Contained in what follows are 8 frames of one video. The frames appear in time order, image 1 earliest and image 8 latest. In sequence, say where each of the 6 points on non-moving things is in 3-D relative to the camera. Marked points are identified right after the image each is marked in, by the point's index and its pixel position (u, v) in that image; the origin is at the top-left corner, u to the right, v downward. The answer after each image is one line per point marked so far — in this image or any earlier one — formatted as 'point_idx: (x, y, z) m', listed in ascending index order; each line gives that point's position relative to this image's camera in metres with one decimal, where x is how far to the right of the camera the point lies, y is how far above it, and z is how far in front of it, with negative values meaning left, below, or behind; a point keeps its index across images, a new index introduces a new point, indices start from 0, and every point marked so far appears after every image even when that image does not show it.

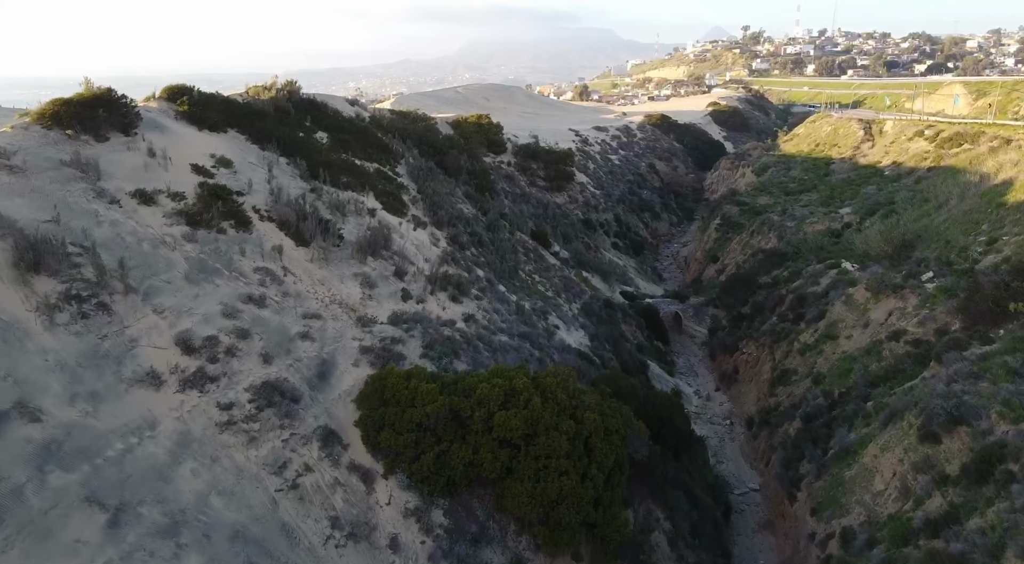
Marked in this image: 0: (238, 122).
0: (-5.4, +3.2, +14.3) m
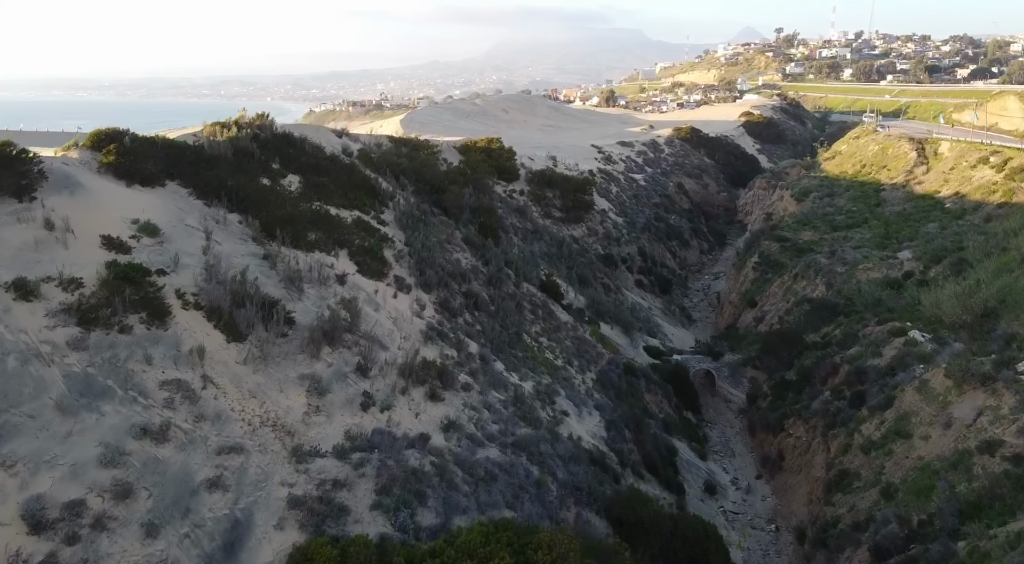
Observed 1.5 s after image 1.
0: (-5.4, +1.8, +11.9) m
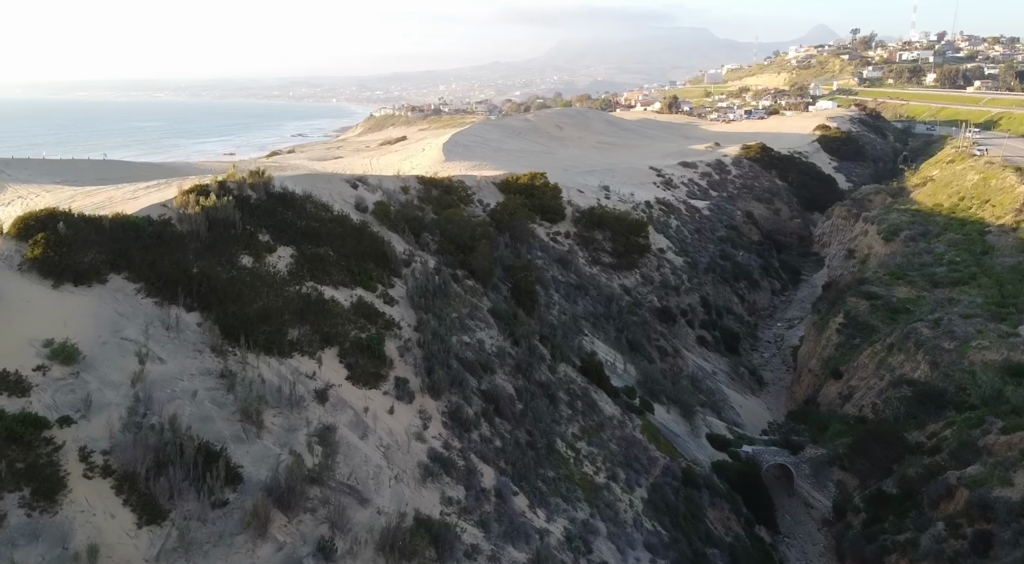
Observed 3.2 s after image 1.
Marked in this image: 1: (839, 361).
0: (-5.1, +0.3, +9.7) m
1: (+8.7, -2.1, +19.4) m
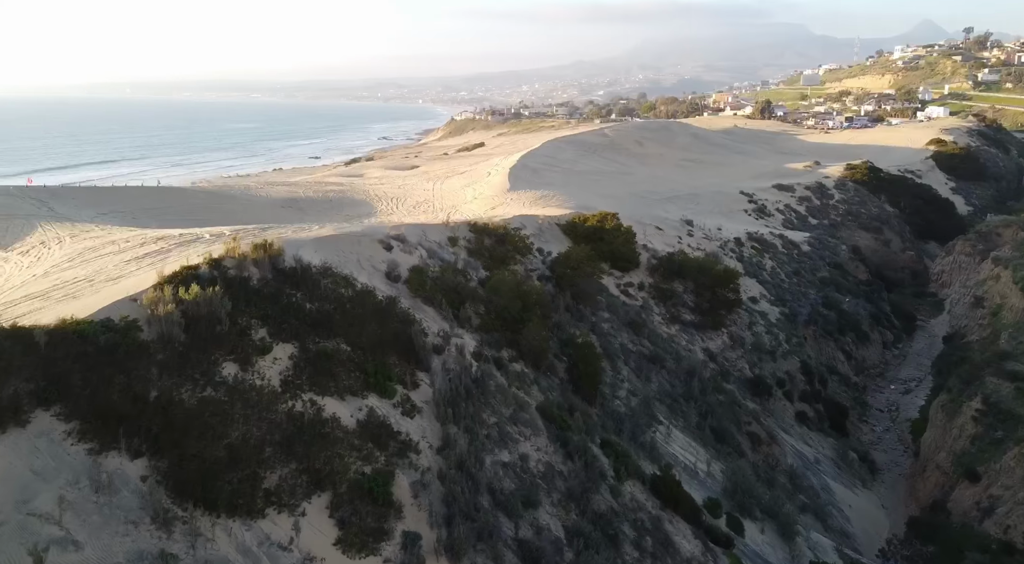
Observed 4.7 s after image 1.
0: (-4.7, -1.1, +7.6) m
1: (+10.1, -3.9, +15.7) m
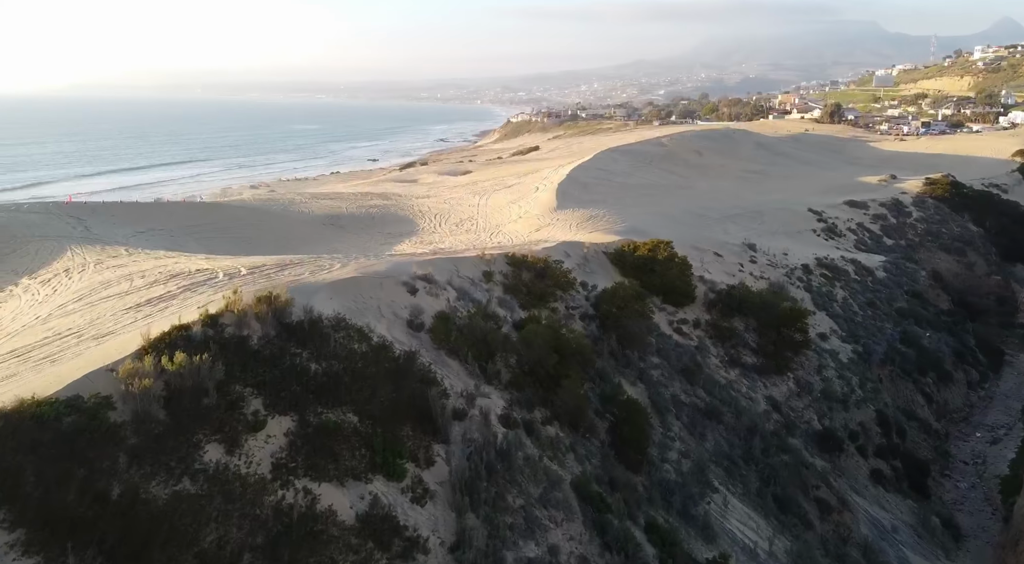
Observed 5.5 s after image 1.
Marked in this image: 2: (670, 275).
0: (-4.5, -1.9, +6.6) m
1: (+10.7, -4.9, +13.5) m
2: (+3.9, +0.2, +17.9) m
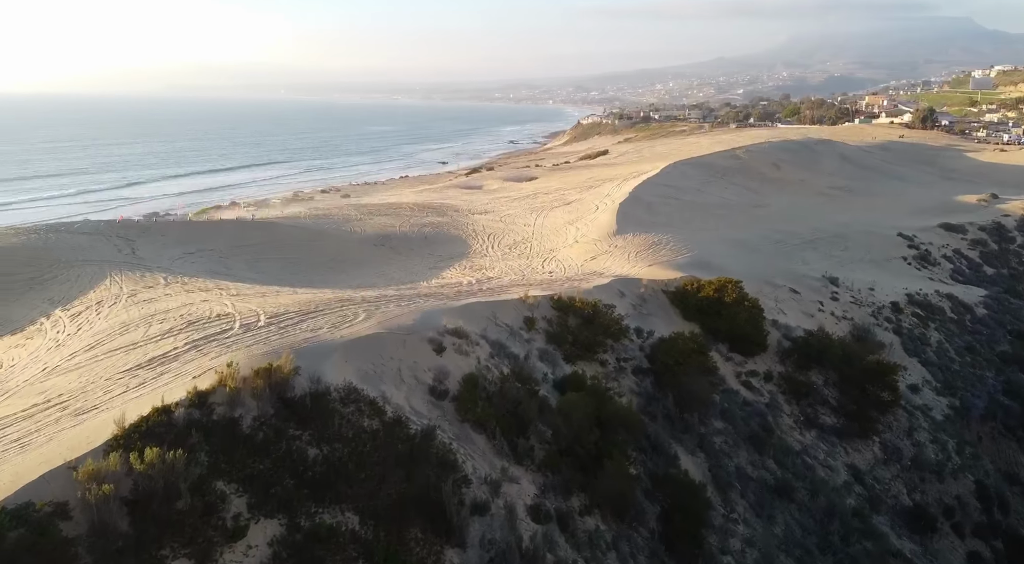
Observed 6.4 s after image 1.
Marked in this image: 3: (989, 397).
0: (-4.5, -2.7, +5.6) m
1: (+11.3, -6.0, +11.1) m
2: (+5.0, -0.8, +16.1) m
3: (+12.5, -3.0, +19.0) m
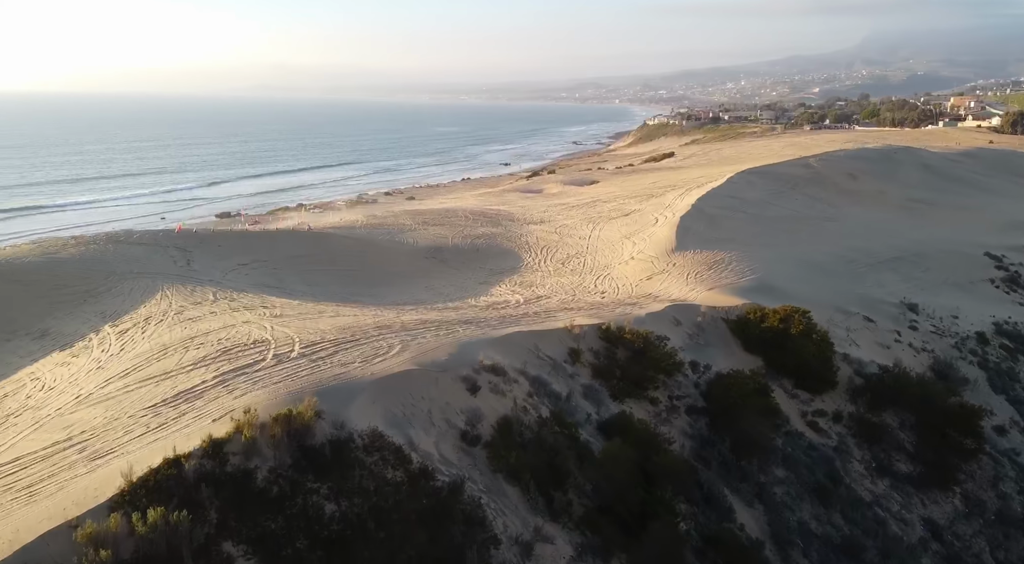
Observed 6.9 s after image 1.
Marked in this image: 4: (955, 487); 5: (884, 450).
0: (-4.4, -3.1, +5.3) m
1: (+11.7, -6.8, +9.4) m
2: (+6.0, -1.5, +14.9) m
3: (+13.6, -3.8, +17.2) m
4: (+8.5, -3.9, +13.9) m
5: (+7.2, -3.2, +14.1) m
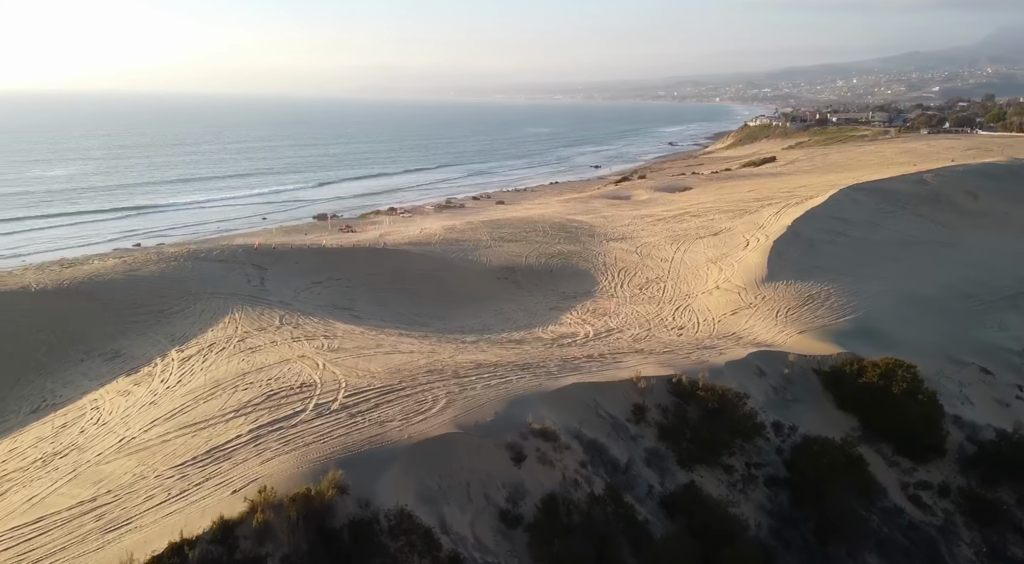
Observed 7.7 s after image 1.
0: (-4.4, -3.8, +4.9) m
1: (+12.0, -7.9, +6.9) m
2: (+7.2, -2.4, +13.1) m
3: (+14.9, -5.0, +14.4) m
4: (+9.4, -5.0, +11.9) m
5: (+8.2, -4.2, +12.2) m
